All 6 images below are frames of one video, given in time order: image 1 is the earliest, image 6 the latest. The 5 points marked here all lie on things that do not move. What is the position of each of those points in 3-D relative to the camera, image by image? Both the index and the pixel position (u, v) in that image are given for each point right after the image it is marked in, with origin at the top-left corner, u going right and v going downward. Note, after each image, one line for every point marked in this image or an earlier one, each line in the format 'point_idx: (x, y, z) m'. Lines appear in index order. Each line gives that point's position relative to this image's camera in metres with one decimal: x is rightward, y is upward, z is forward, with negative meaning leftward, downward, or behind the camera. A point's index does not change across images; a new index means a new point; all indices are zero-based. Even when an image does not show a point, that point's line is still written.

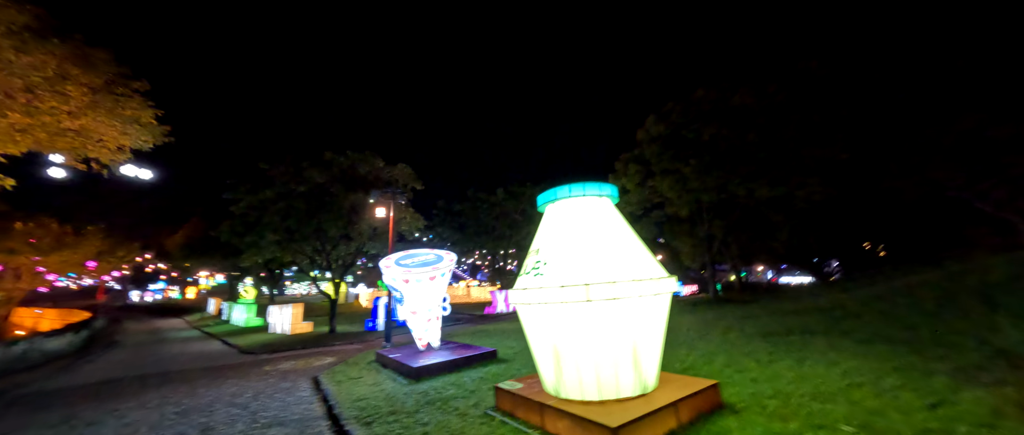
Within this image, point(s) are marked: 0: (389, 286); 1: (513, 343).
0: (-2.2, -1.2, +6.7) m
1: (0.0, -2.8, +8.1) m
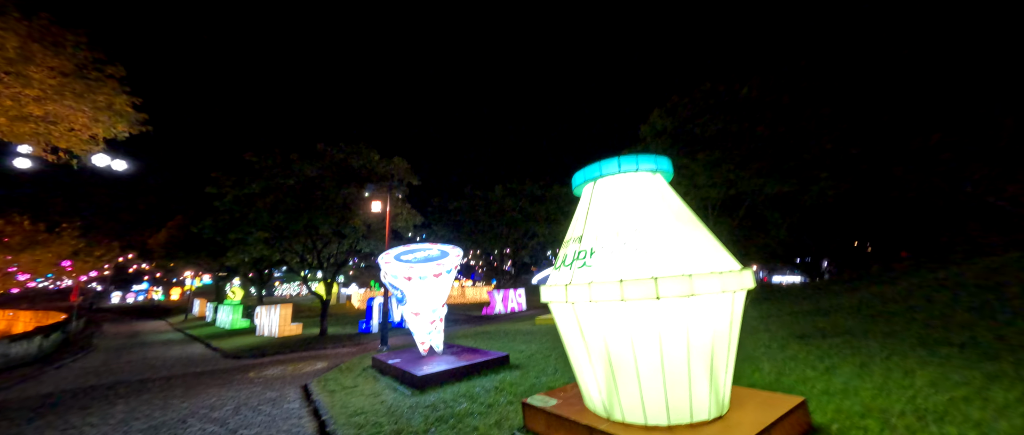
0: (-2.0, -1.1, +6.1) m
1: (+0.2, -2.6, +7.5) m
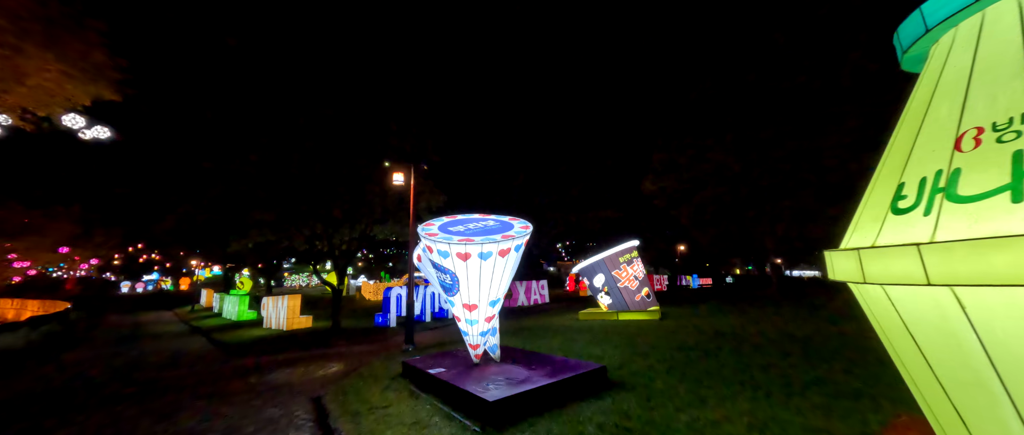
0: (-0.9, -0.6, +4.4) m
1: (+1.3, -2.1, +5.8) m
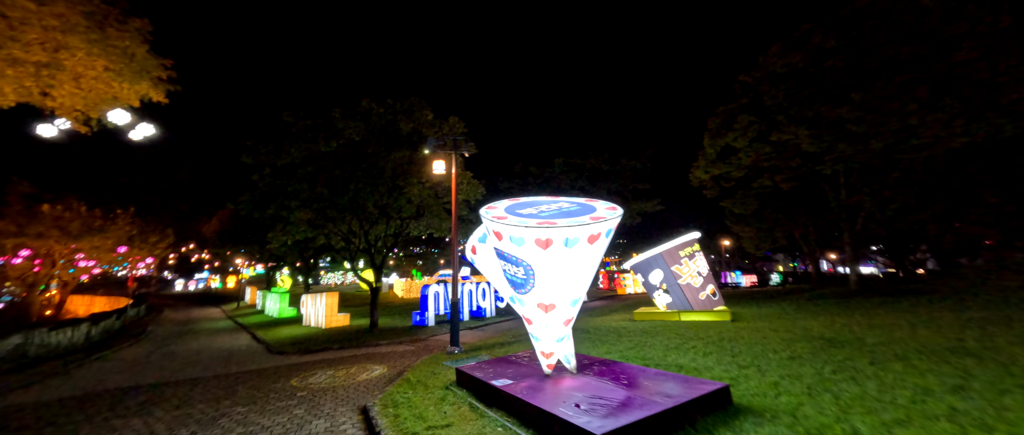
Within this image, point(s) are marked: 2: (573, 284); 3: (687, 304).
0: (-0.1, -0.4, +3.6) m
1: (+2.2, -1.9, +4.9) m
2: (+0.6, -0.6, +3.4) m
3: (+4.5, -2.2, +9.4) m
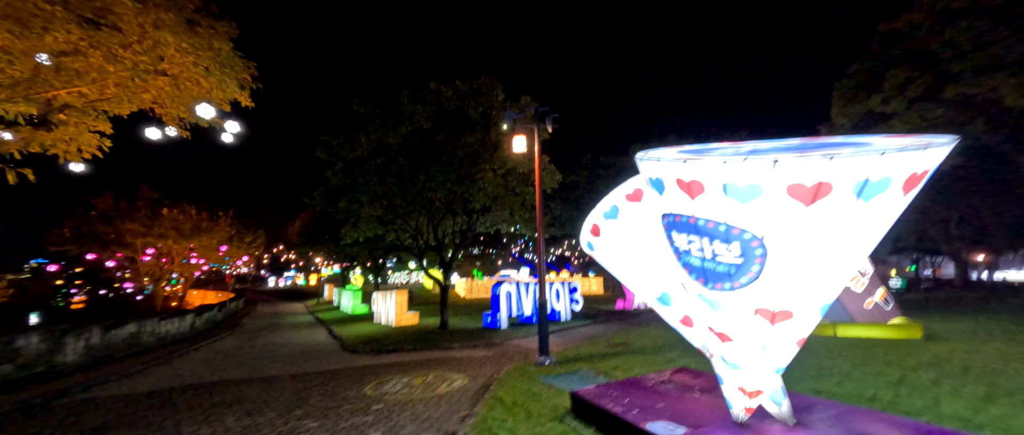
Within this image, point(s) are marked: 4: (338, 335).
0: (+1.0, -0.1, +2.2) m
1: (+3.5, -1.5, +3.1) m
2: (+1.6, -0.3, +1.9) m
3: (+6.5, -1.9, +7.2) m
4: (-6.4, -4.4, +13.8) m
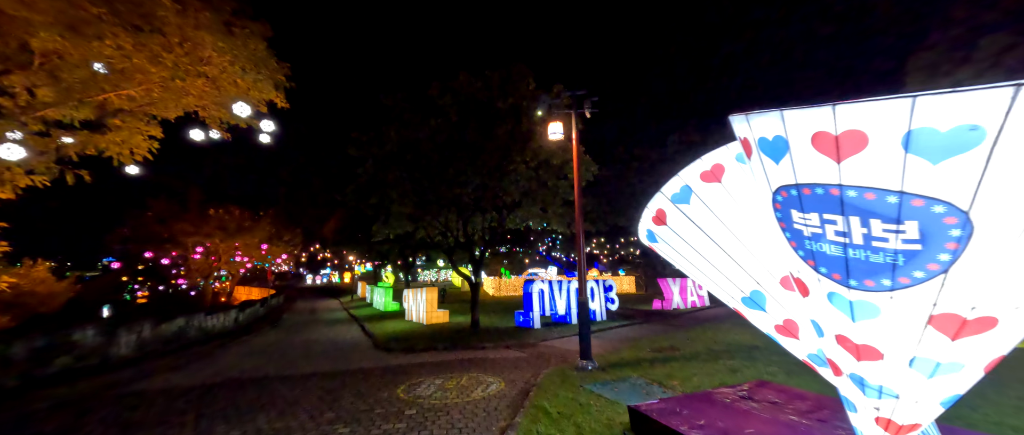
0: (+1.3, 0.0, +1.7) m
1: (+3.9, -1.4, +2.4) m
2: (+1.9, -0.2, +1.3) m
3: (+7.1, -1.7, +6.2) m
4: (-5.2, -4.3, +13.8) m
